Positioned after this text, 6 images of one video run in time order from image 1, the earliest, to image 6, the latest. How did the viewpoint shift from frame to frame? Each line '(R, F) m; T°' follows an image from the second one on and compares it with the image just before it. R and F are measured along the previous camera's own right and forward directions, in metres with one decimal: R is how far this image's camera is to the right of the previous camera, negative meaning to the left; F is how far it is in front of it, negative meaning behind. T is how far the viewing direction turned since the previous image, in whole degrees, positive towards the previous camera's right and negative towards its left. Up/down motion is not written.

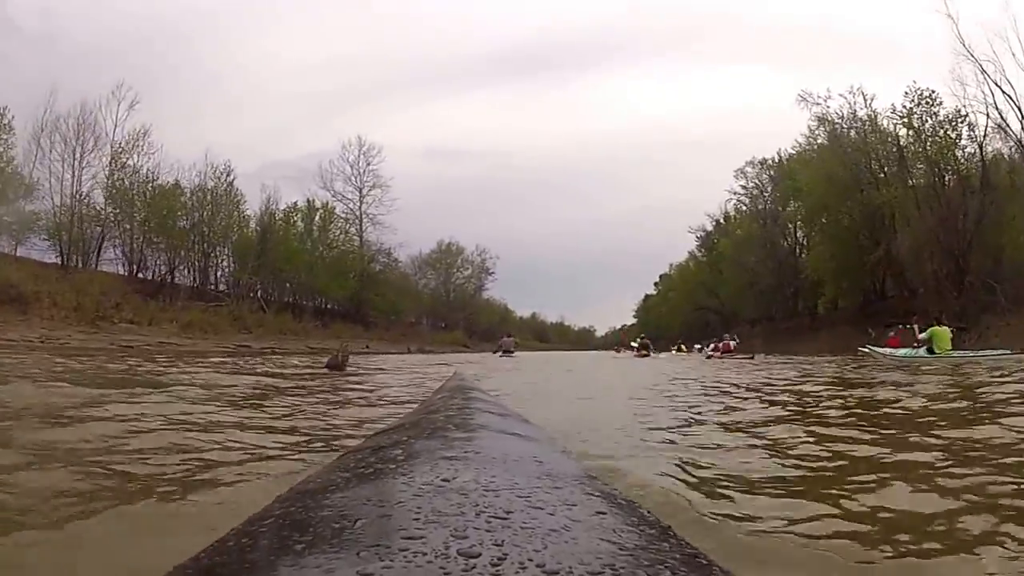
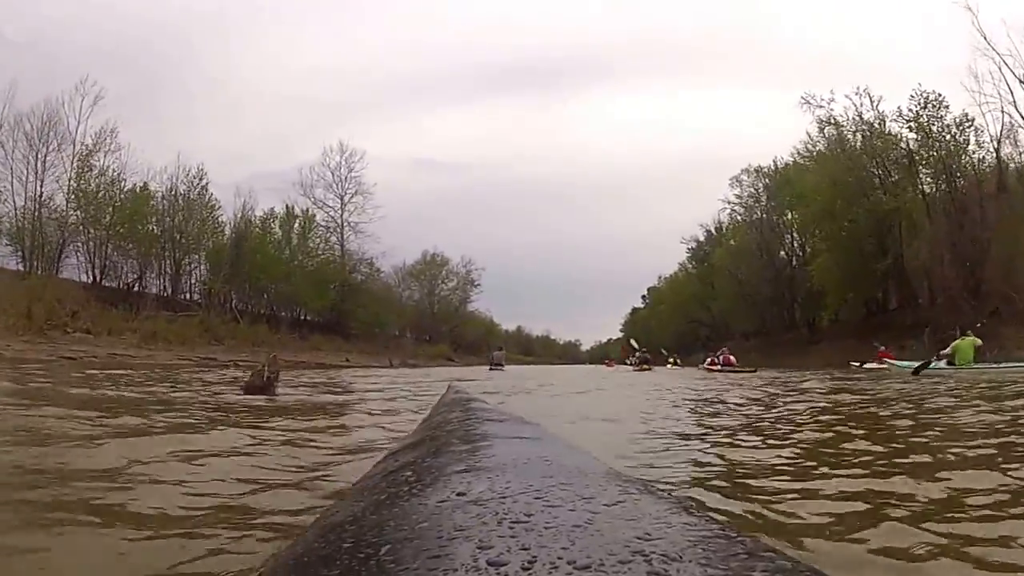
(-0.1, +1.2) m; +1°
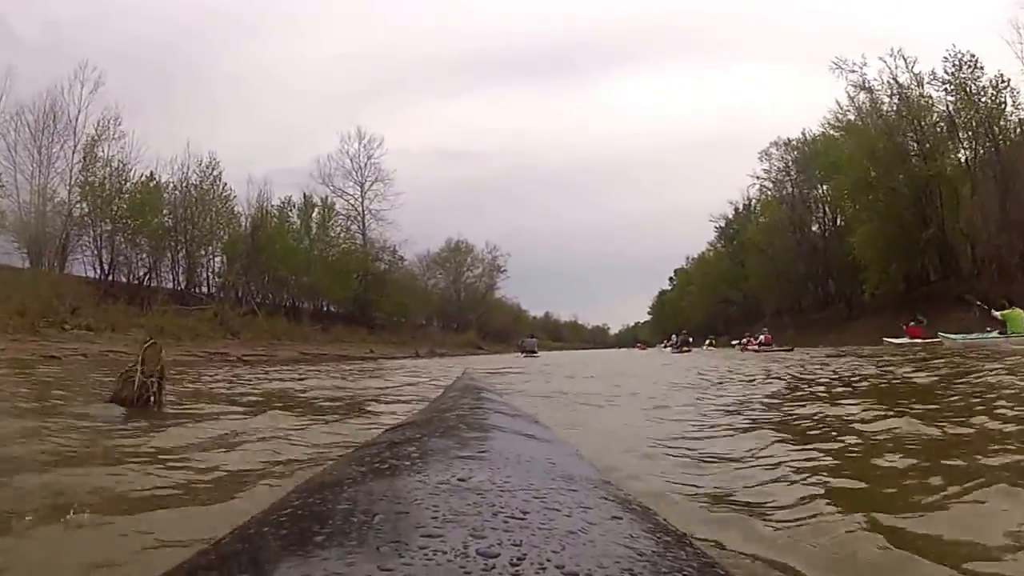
(+0.3, +0.8) m; -2°
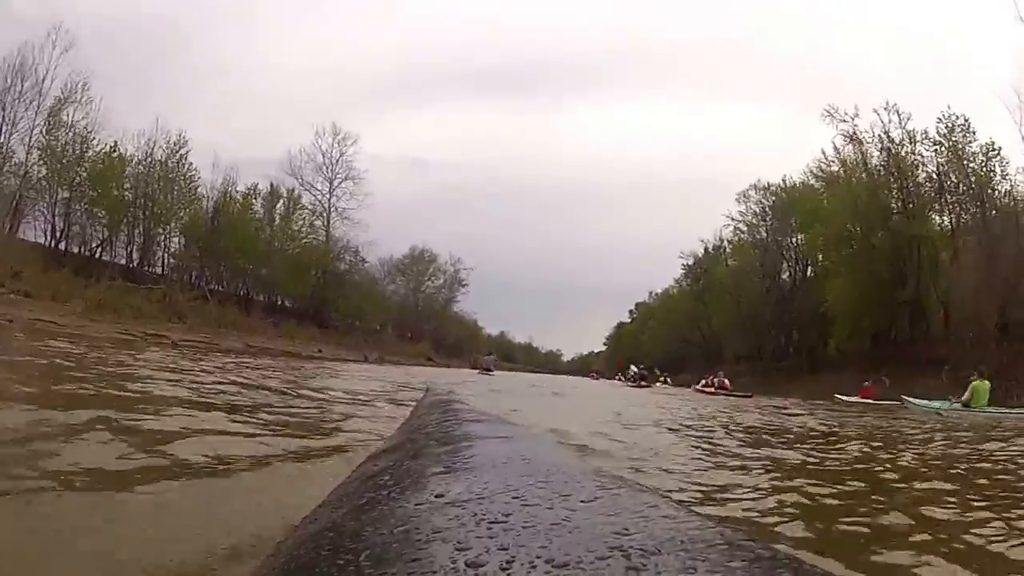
(-0.3, +0.7) m; +3°
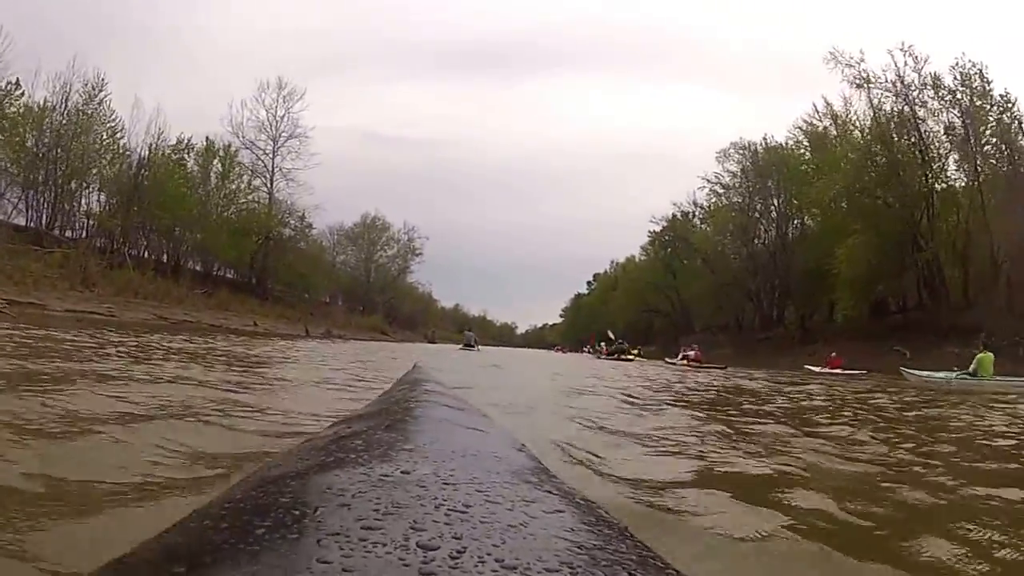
(-0.4, +2.3) m; +4°
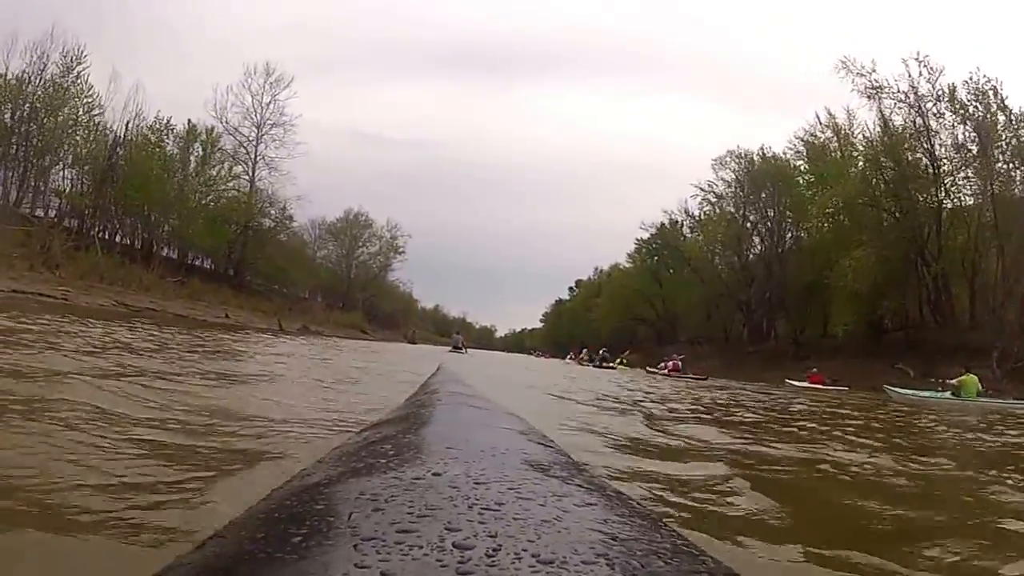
(-0.2, +0.7) m; +2°
